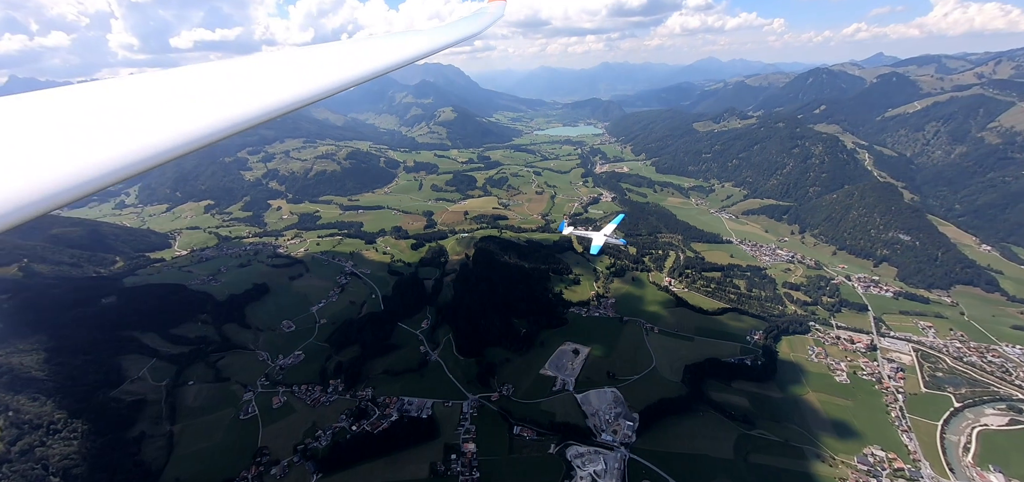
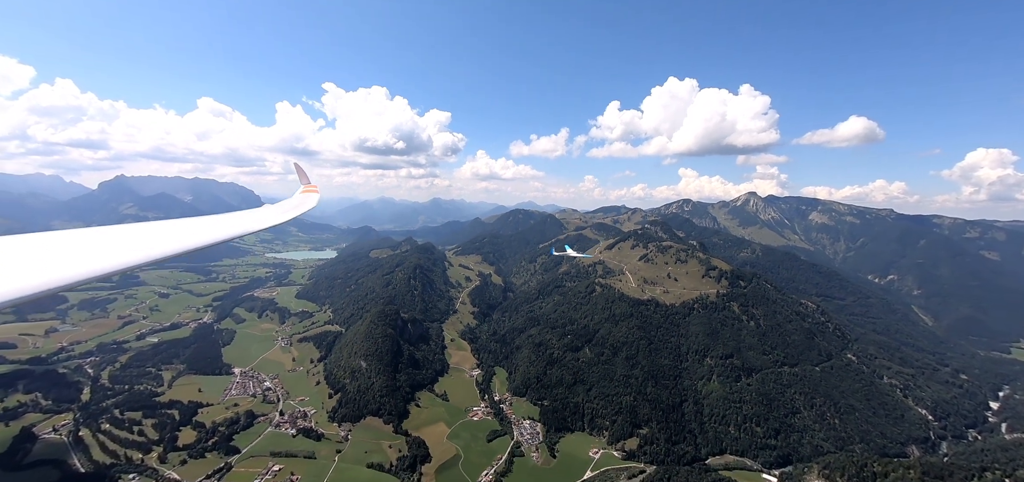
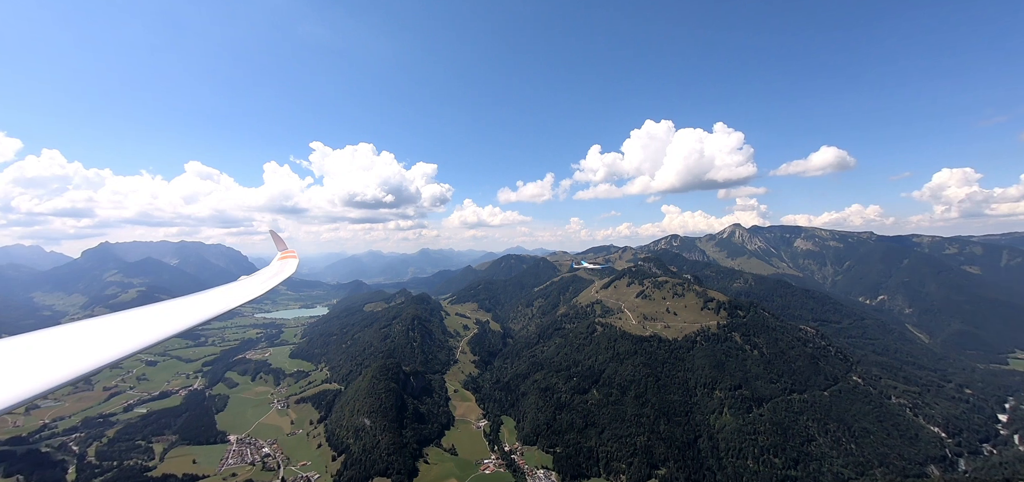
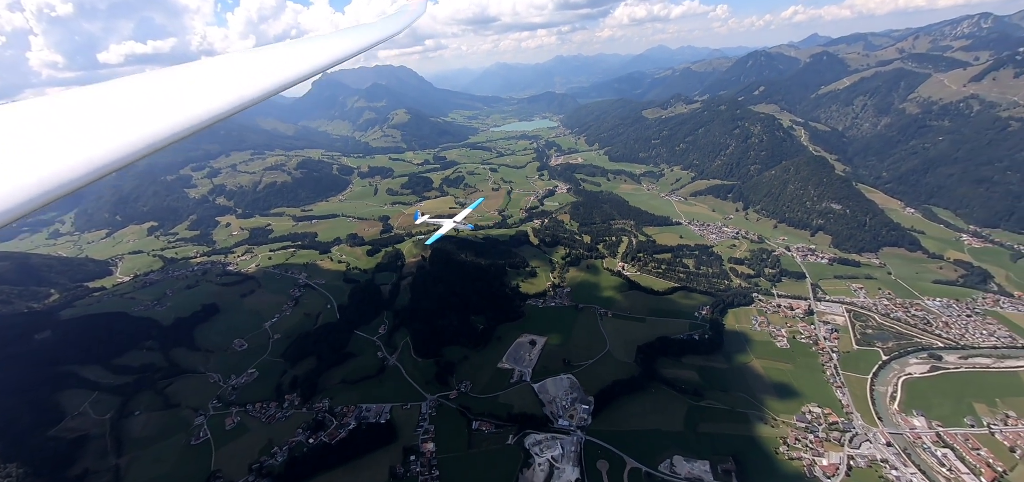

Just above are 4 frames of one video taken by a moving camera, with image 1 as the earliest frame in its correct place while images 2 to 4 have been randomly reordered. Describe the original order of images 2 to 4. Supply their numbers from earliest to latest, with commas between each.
4, 3, 2
